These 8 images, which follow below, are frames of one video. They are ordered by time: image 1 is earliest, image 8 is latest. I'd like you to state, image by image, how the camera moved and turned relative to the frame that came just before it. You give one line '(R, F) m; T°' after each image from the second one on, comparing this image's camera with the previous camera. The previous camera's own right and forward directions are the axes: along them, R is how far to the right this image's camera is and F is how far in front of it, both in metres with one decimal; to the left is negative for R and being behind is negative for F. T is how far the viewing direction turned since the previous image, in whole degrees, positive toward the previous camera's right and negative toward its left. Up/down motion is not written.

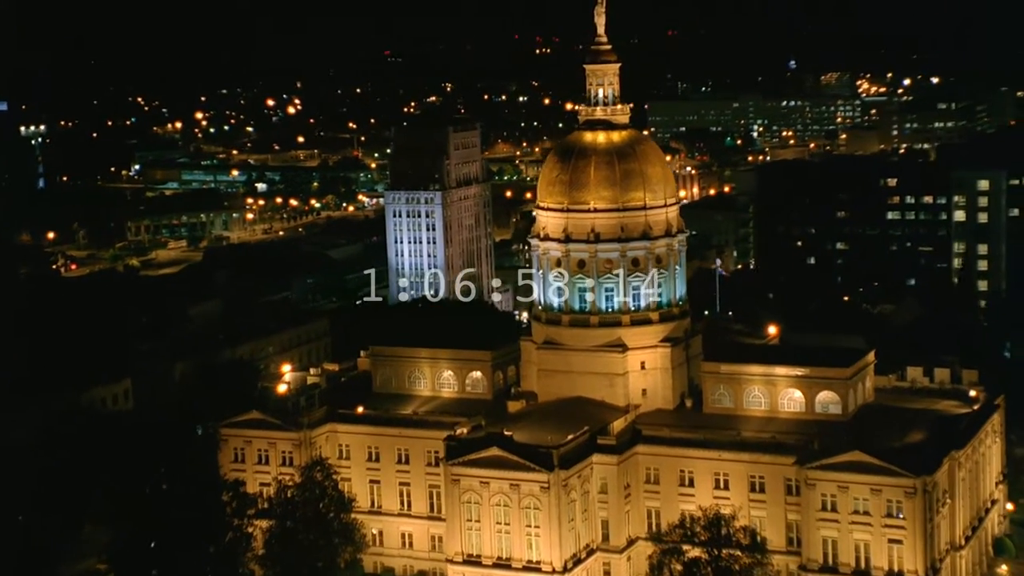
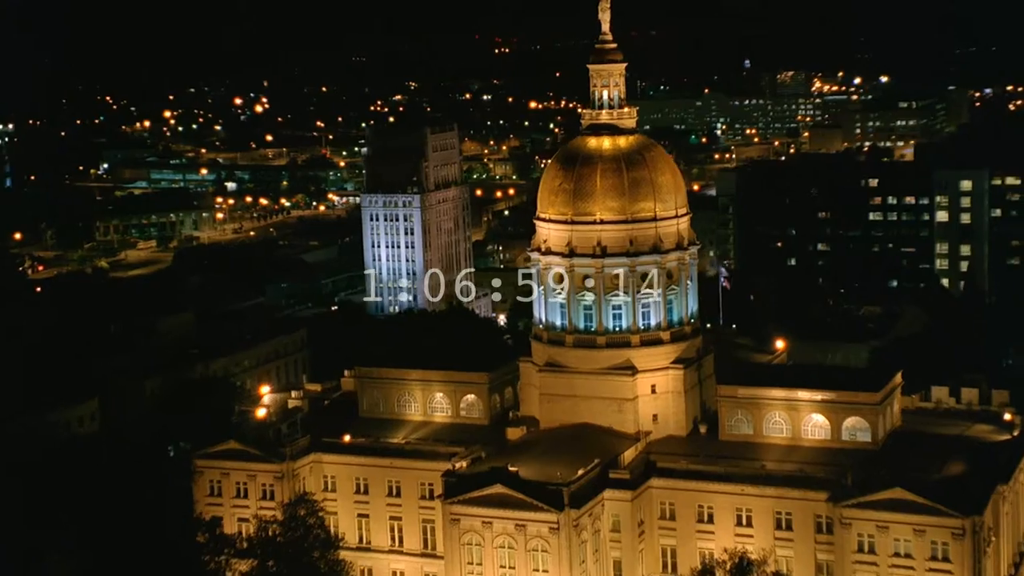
(-1.4, +4.6) m; +1°
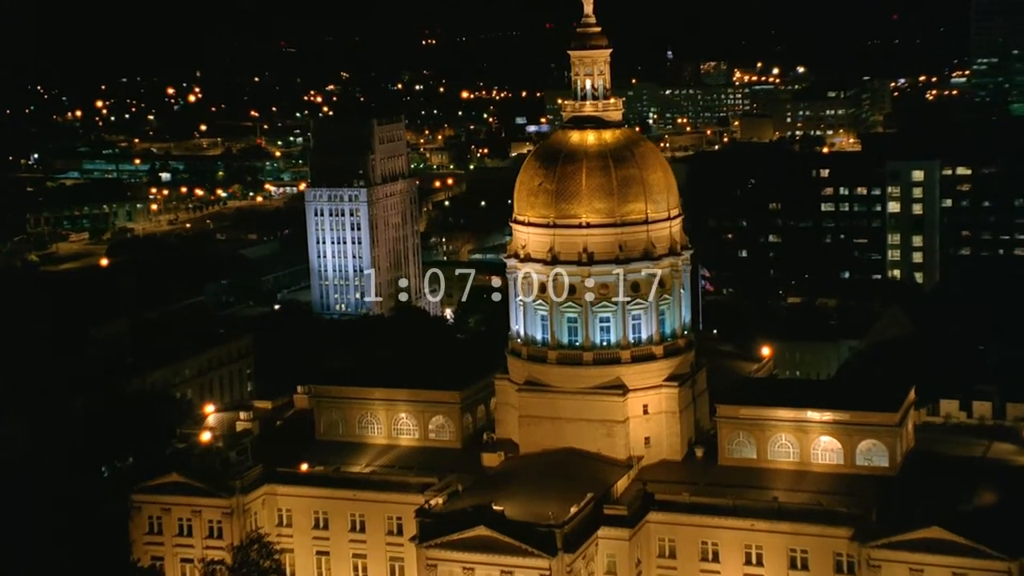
(-1.6, +5.8) m; +3°
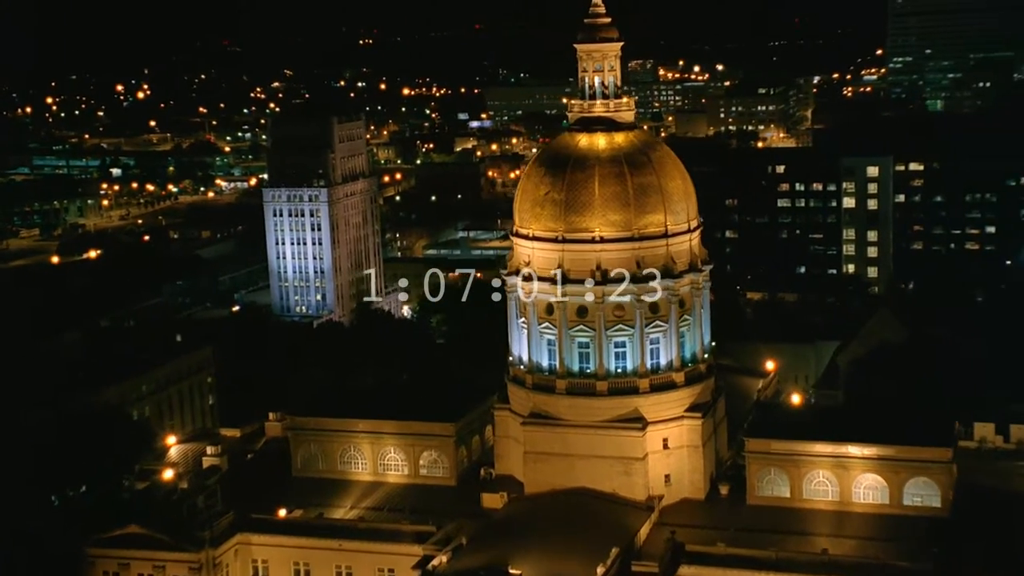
(-2.0, +5.6) m; +2°
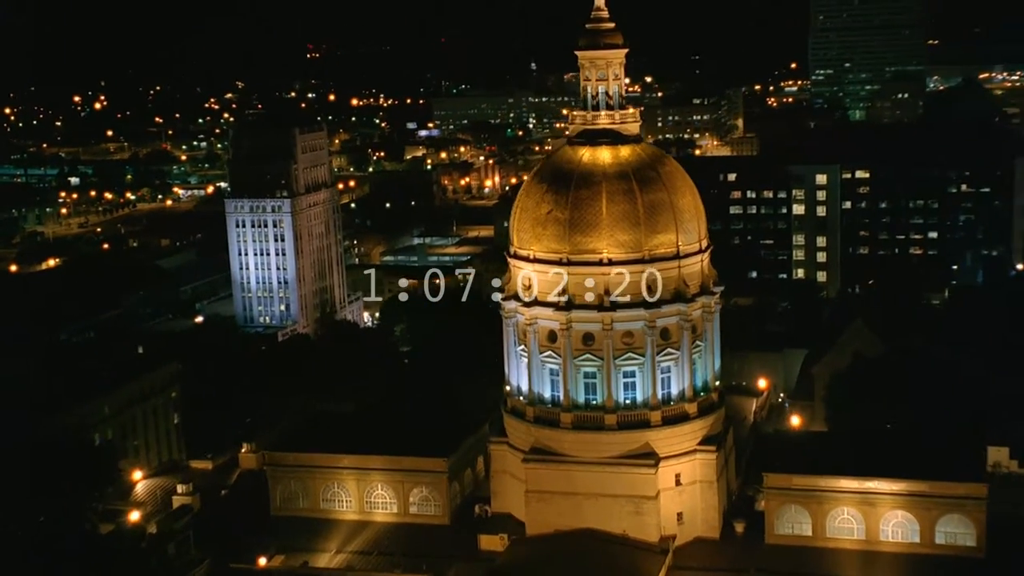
(-1.5, +3.4) m; +2°
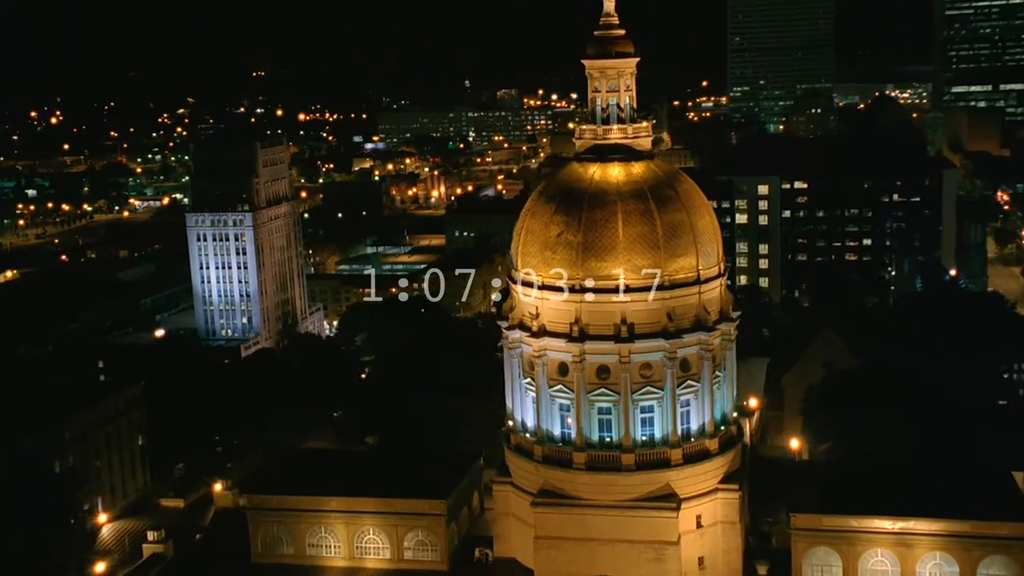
(-1.7, +3.4) m; +2°
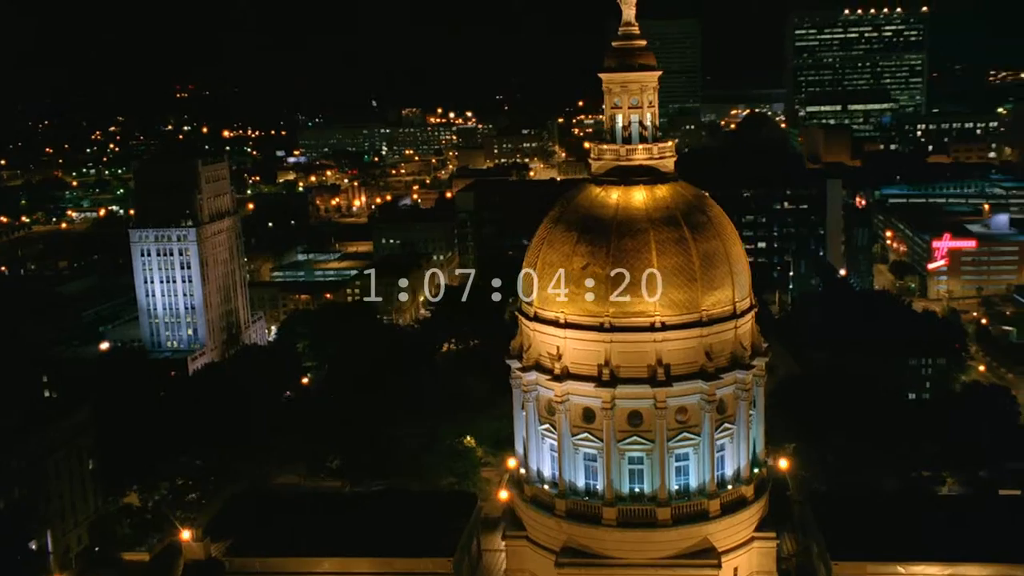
(-2.5, +3.9) m; +3°
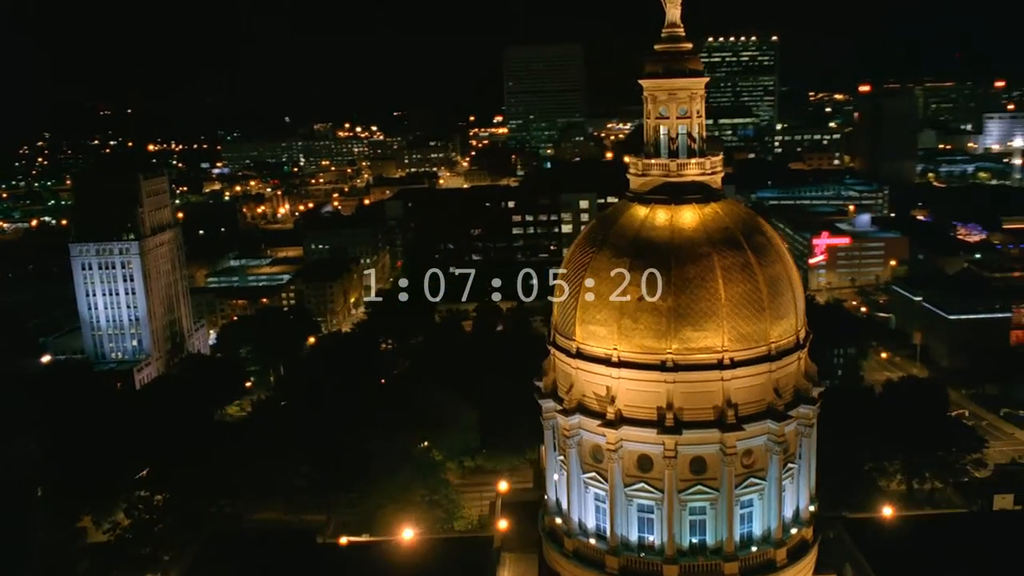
(-3.0, +4.0) m; +3°
